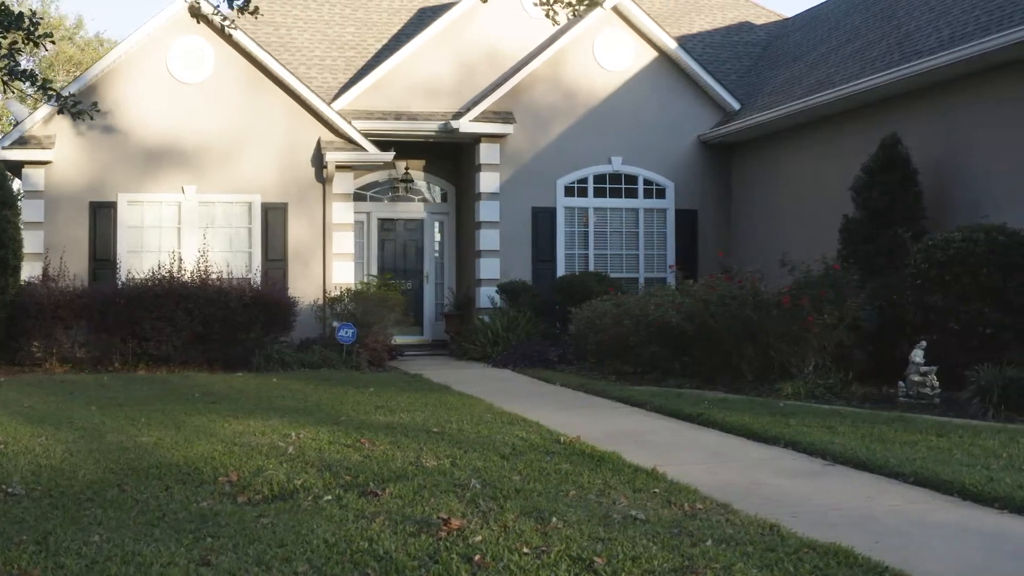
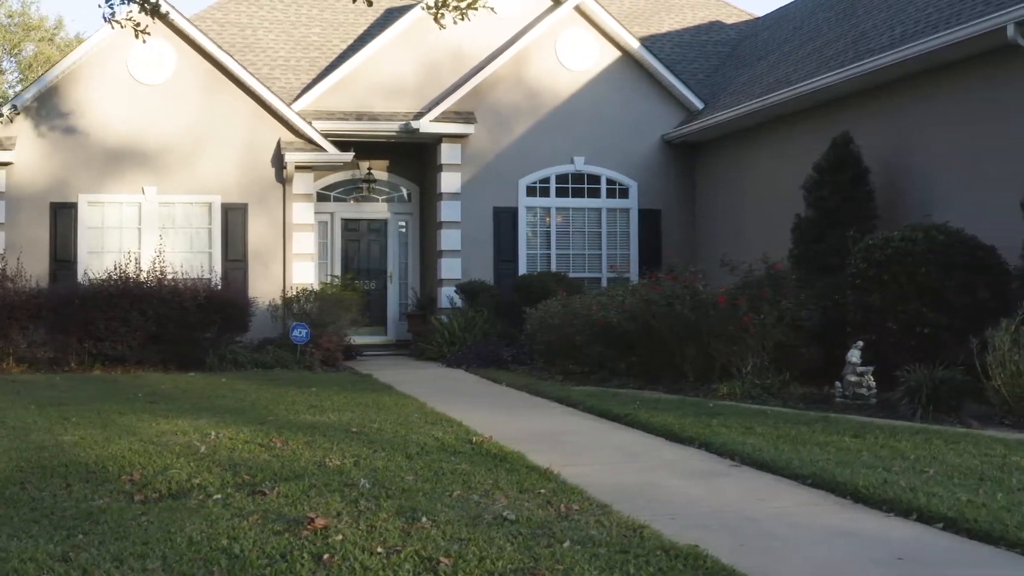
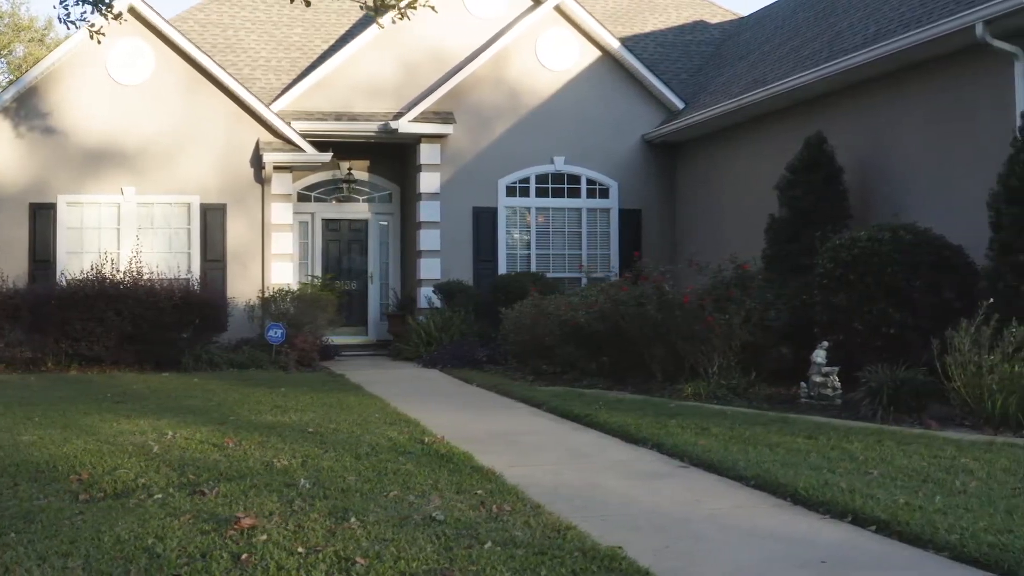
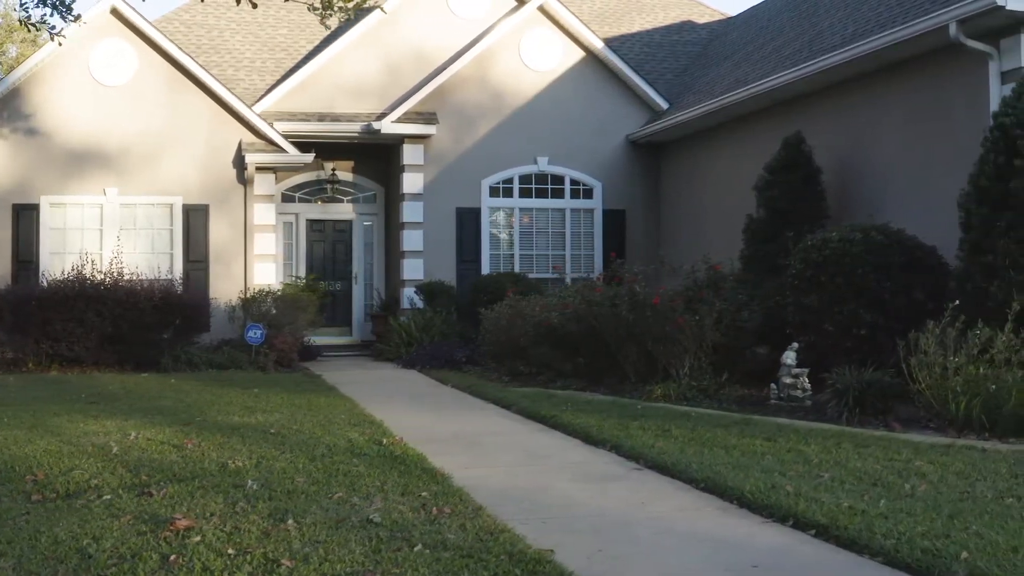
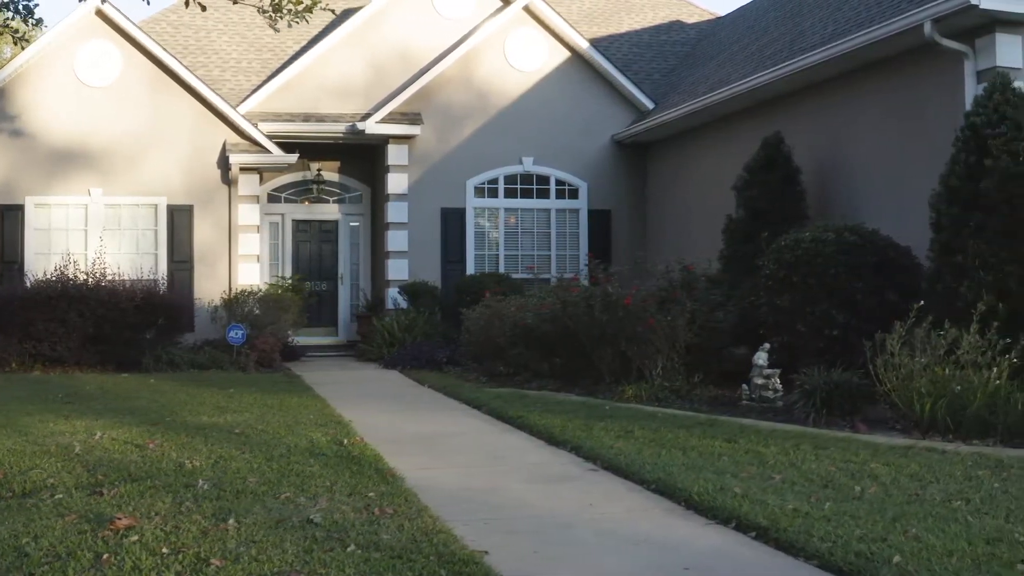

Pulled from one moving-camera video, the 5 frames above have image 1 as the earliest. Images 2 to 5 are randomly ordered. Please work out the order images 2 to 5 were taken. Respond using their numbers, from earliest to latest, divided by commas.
2, 3, 4, 5
